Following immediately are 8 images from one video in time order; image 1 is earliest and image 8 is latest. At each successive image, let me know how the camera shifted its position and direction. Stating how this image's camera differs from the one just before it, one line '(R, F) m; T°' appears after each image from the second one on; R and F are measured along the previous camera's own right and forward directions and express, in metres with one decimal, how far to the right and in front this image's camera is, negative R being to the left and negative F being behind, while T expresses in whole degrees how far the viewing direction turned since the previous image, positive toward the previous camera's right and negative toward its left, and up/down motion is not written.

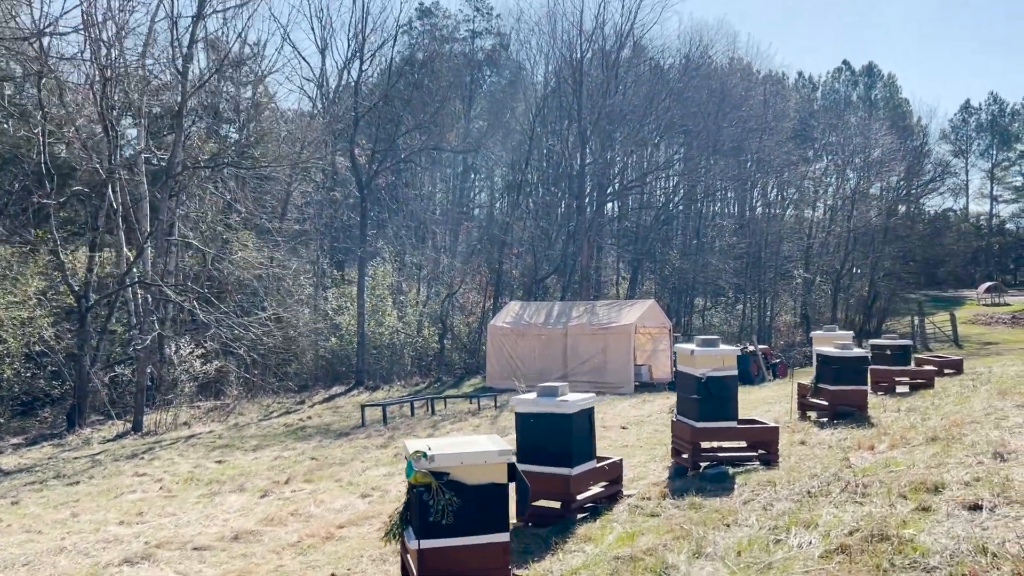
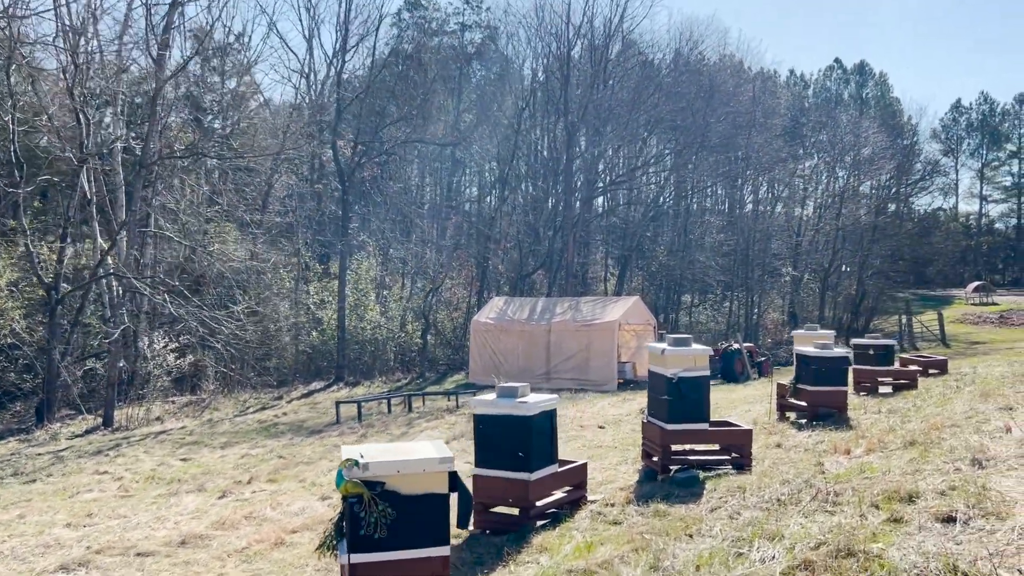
(+0.2, +0.3) m; +1°
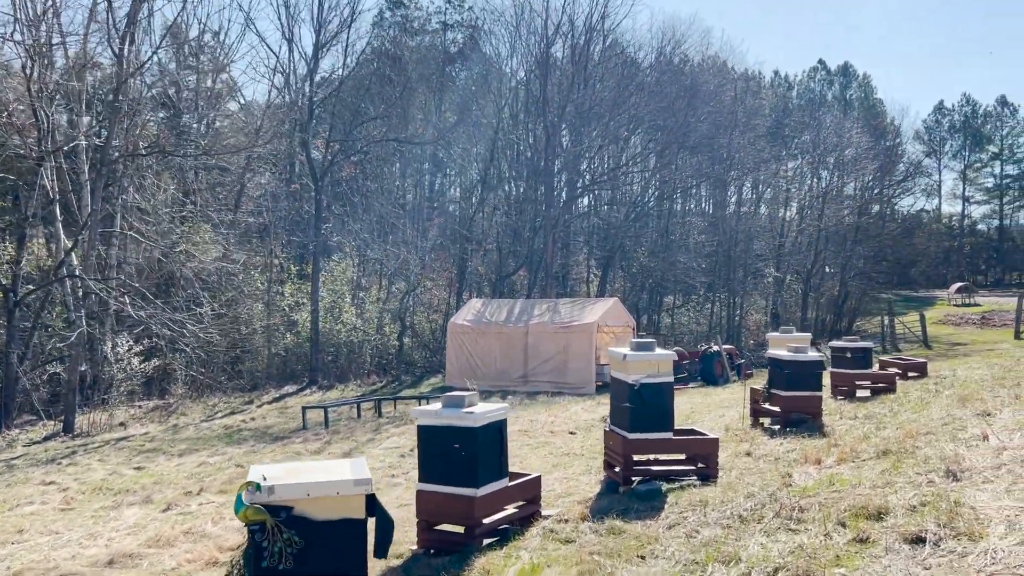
(+0.3, +0.3) m; +1°
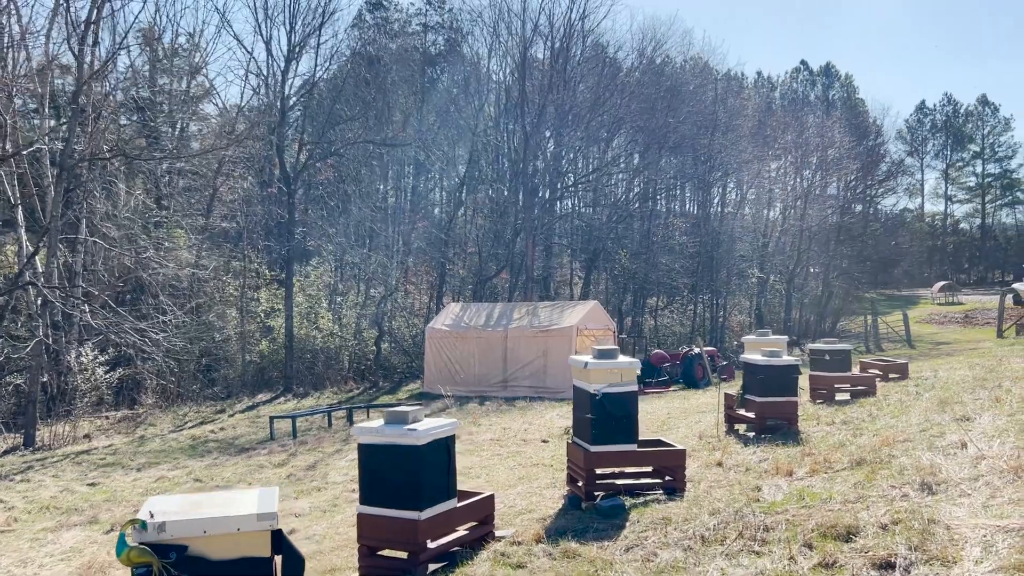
(+0.3, +0.3) m; +1°
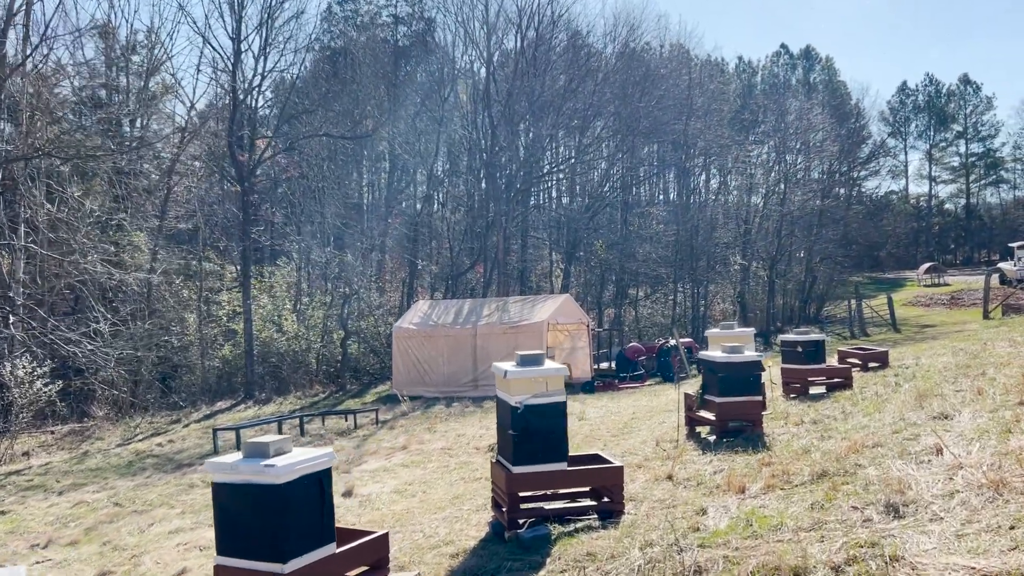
(+0.6, +0.8) m; +1°
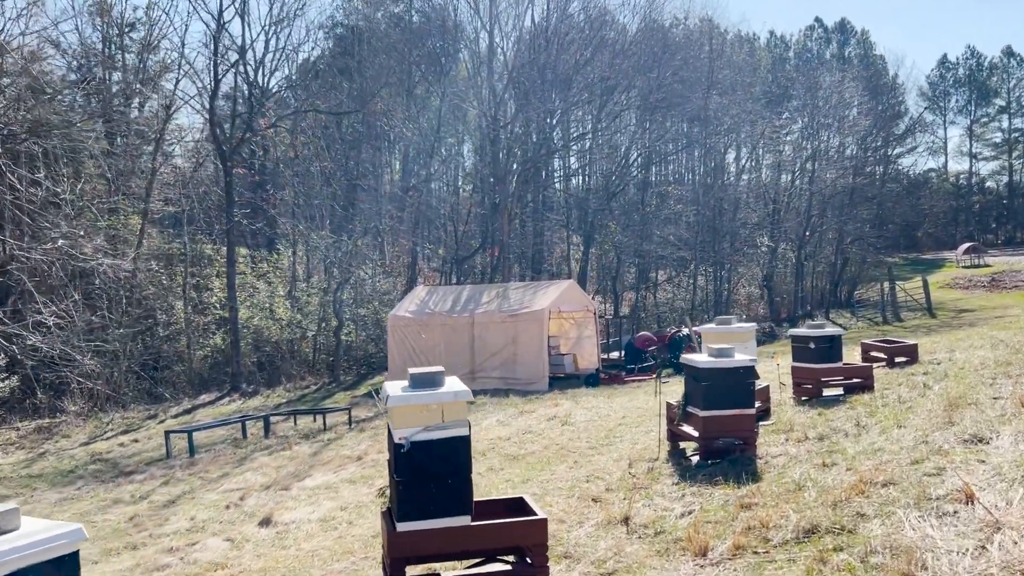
(+0.7, +1.2) m; -2°
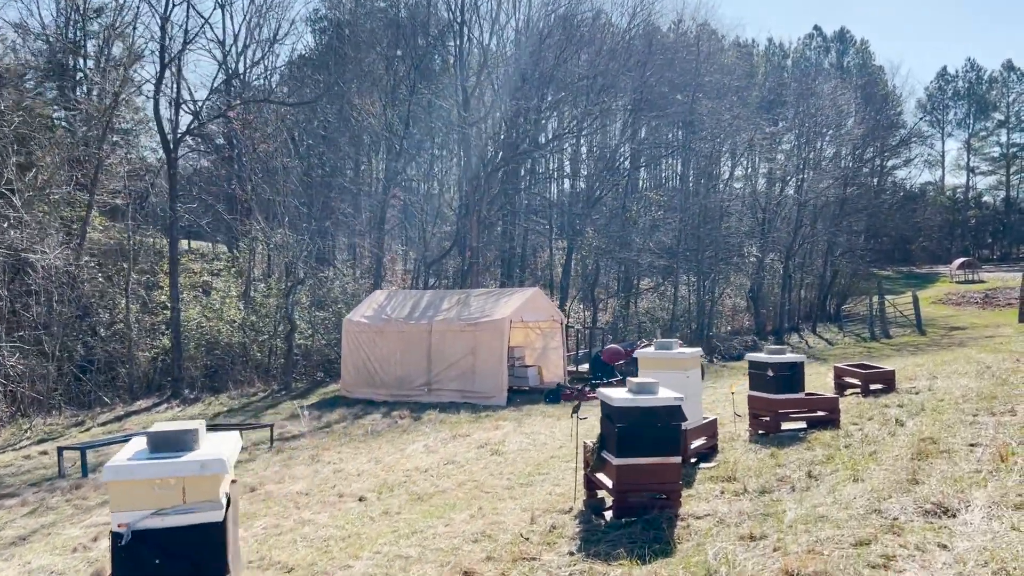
(+0.8, +1.1) m; 0°
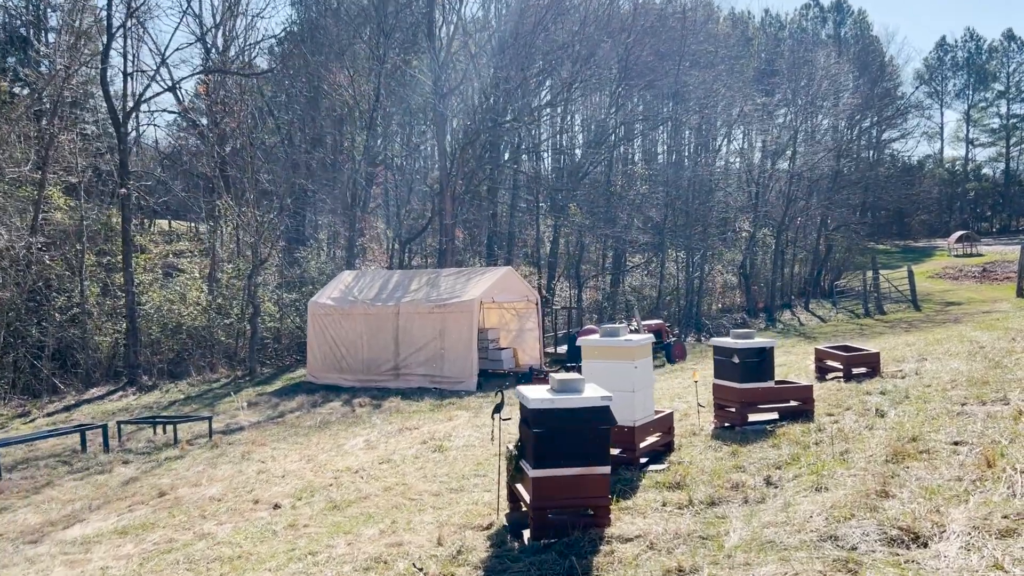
(+0.6, +0.8) m; 0°
